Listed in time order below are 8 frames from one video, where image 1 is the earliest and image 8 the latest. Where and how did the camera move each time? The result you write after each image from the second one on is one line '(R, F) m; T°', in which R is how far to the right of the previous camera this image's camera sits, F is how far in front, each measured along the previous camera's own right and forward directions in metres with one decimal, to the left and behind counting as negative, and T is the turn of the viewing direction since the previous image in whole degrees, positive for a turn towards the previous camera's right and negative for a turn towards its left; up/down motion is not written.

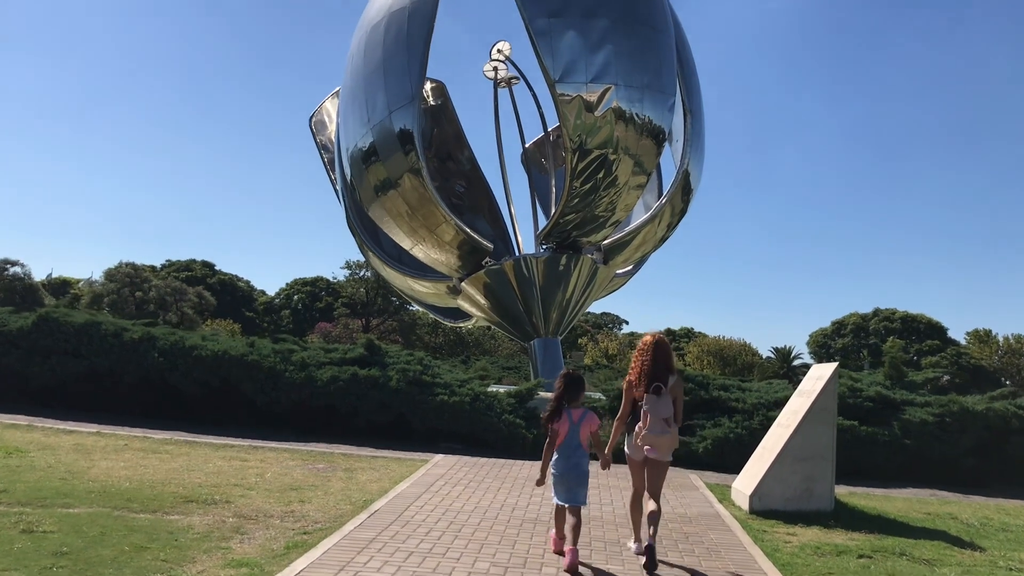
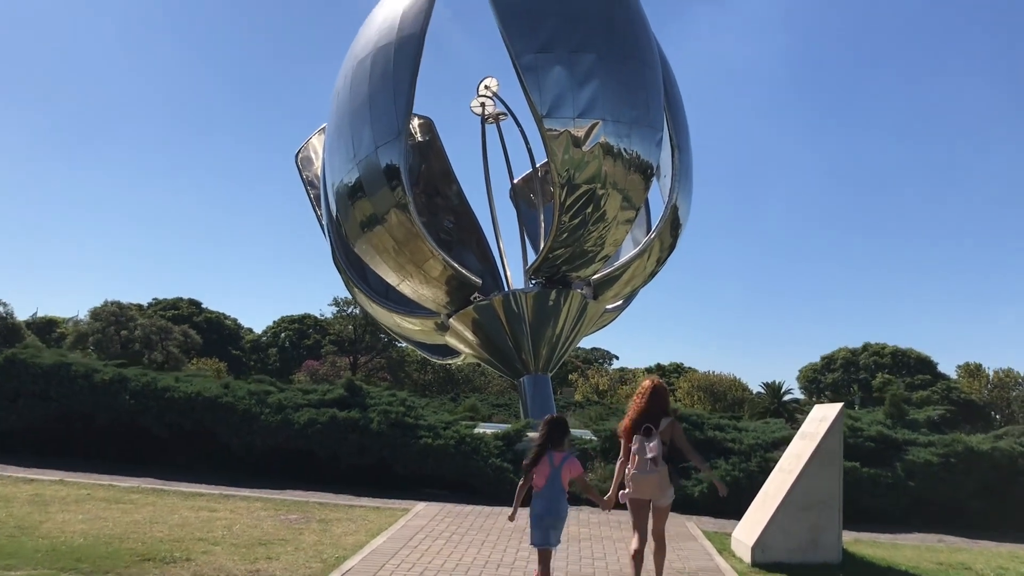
(0.0, +0.2) m; +1°
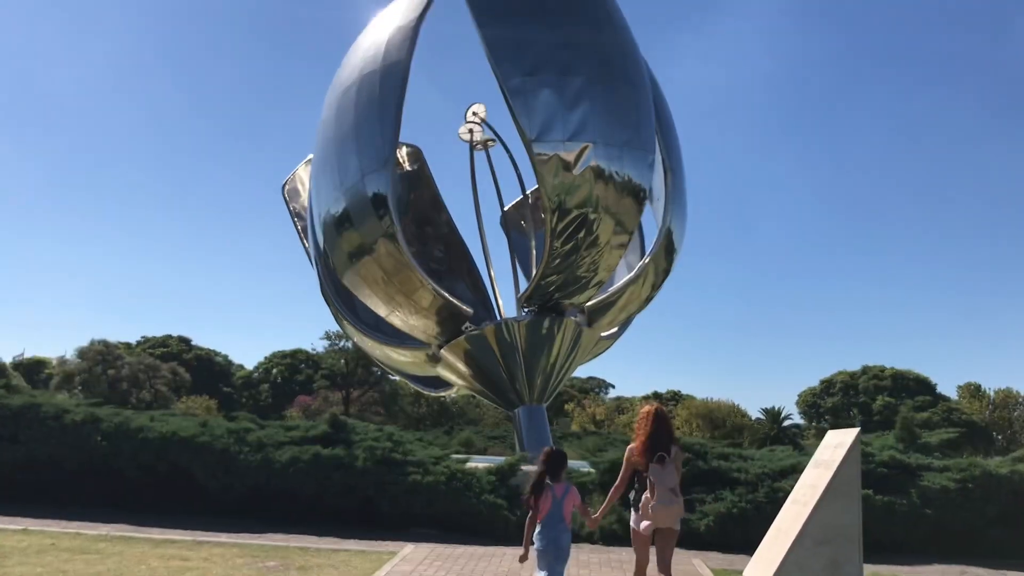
(0.0, +0.3) m; +1°
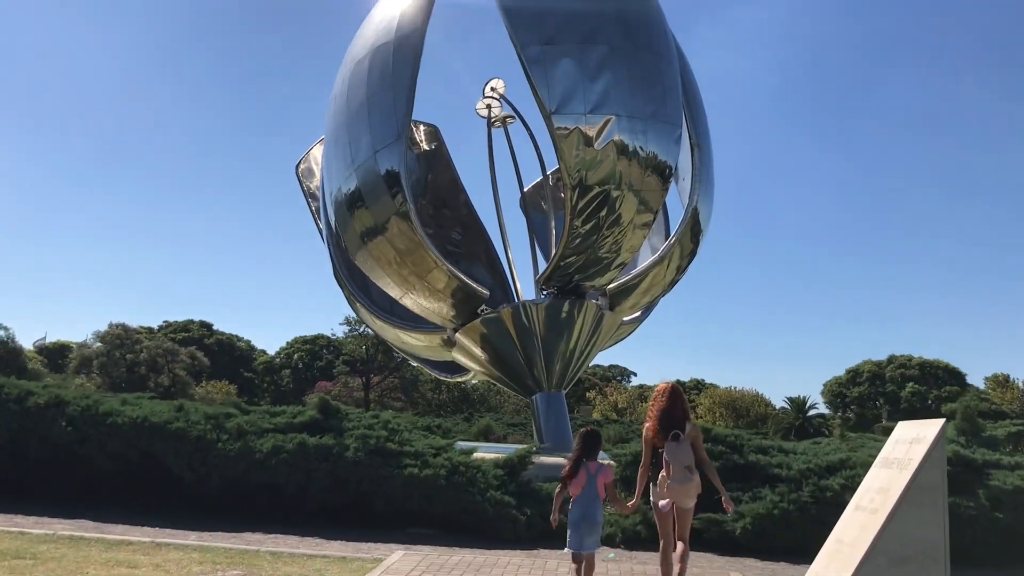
(+0.1, +0.7) m; -2°
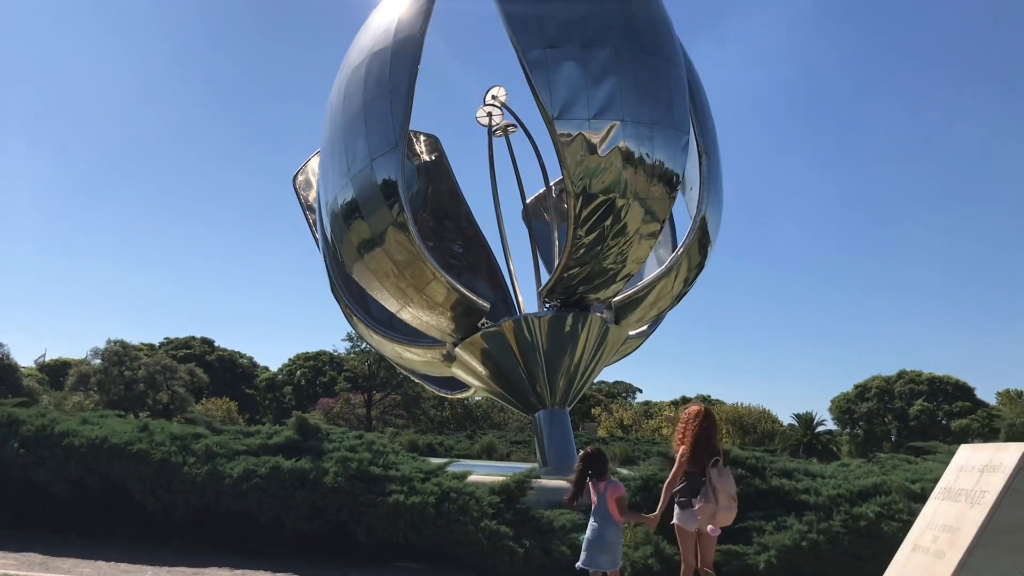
(+0.1, +0.5) m; 0°
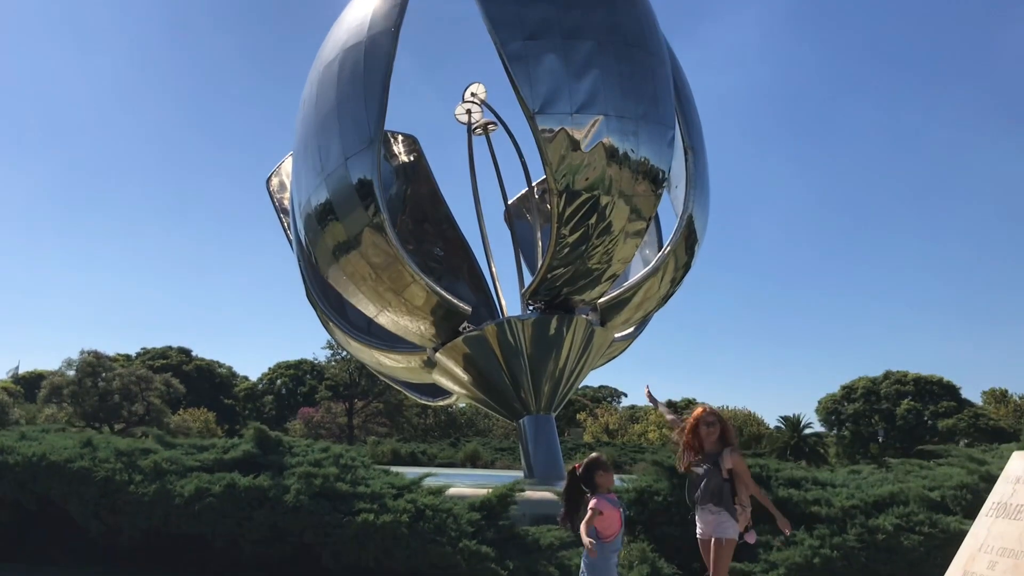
(0.0, +0.5) m; +1°
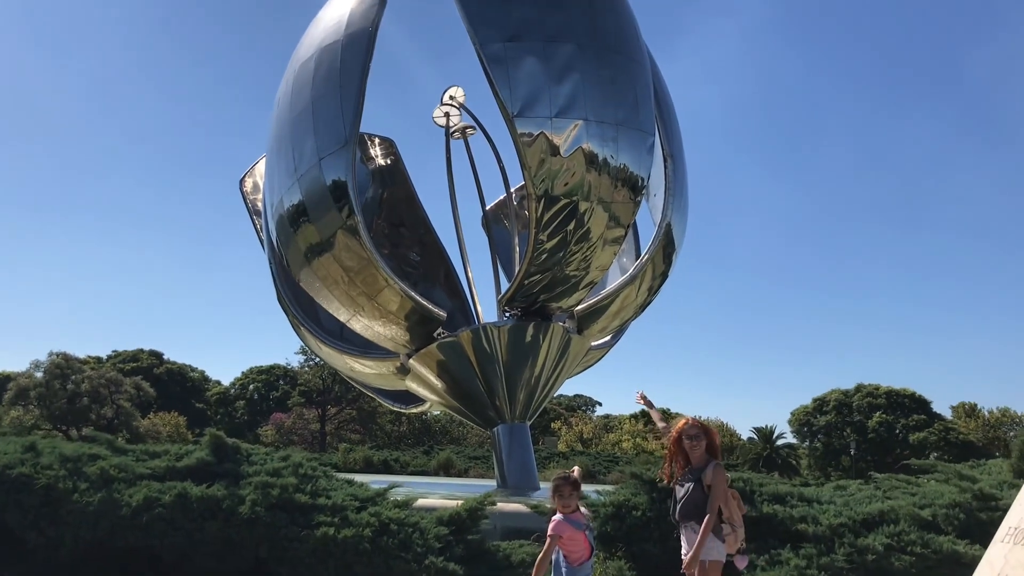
(0.0, +0.2) m; +2°
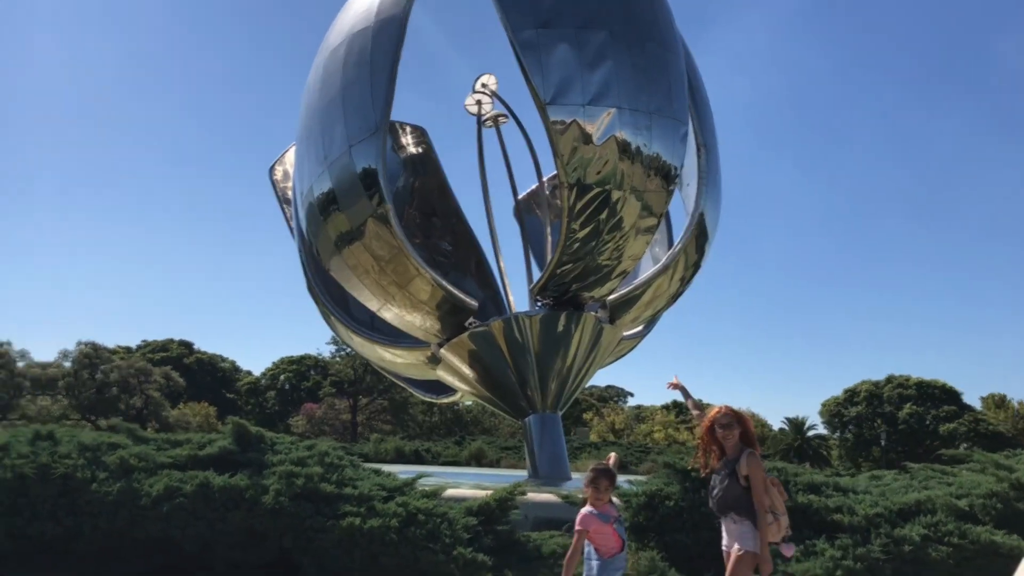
(0.0, +0.1) m; -2°
